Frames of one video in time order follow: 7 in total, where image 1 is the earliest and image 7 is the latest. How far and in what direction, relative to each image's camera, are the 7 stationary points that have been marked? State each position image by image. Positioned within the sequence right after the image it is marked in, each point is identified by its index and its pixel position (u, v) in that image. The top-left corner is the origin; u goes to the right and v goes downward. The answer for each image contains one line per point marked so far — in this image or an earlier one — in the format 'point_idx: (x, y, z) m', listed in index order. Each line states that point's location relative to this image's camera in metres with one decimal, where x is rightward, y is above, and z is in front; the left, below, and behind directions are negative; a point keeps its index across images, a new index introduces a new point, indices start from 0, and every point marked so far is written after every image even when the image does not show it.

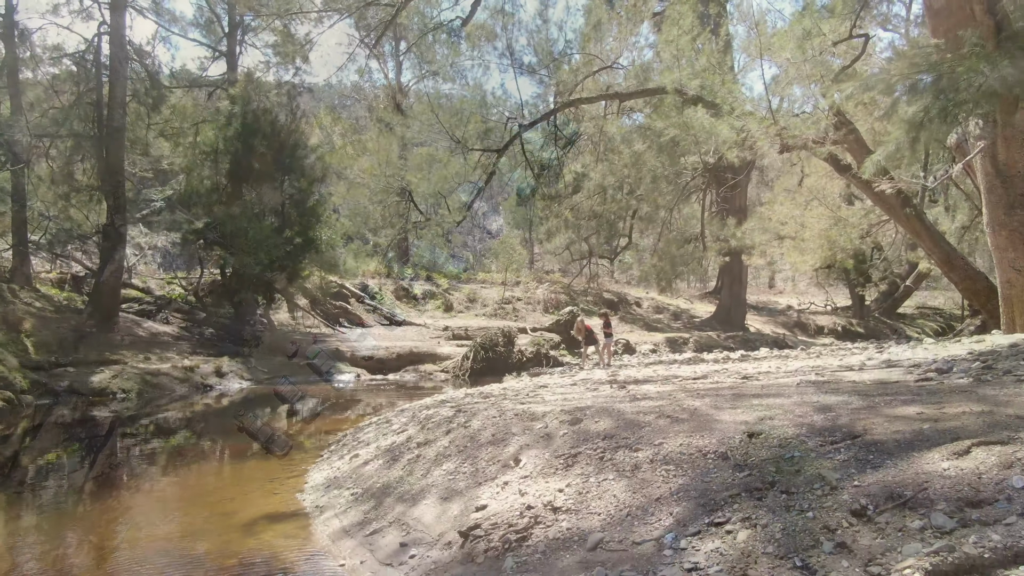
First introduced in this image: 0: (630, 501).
0: (+0.3, -0.5, +2.2) m
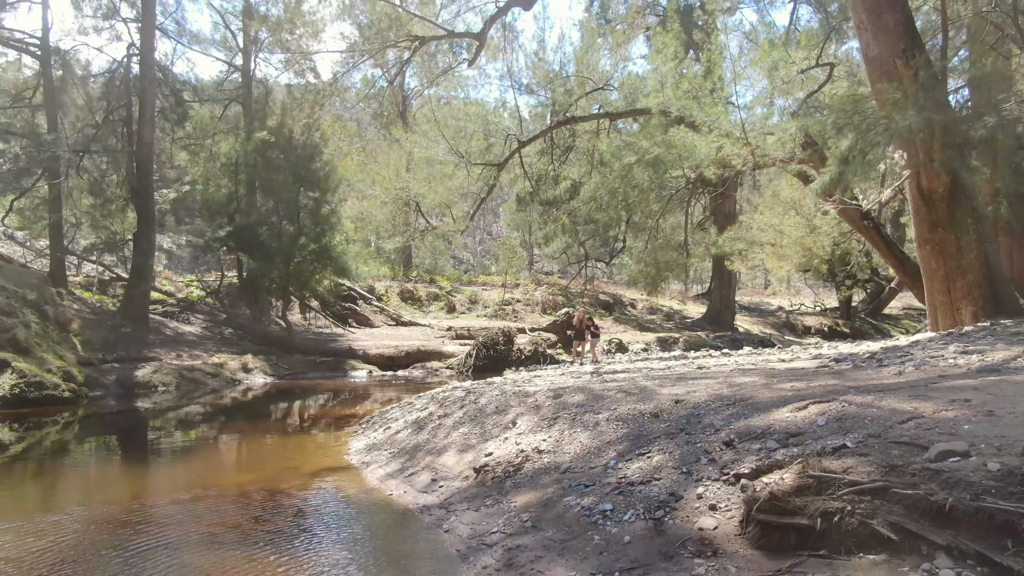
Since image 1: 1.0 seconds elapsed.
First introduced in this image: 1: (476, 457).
0: (+0.3, -0.5, +3.2) m
1: (-0.1, -0.7, +3.8) m
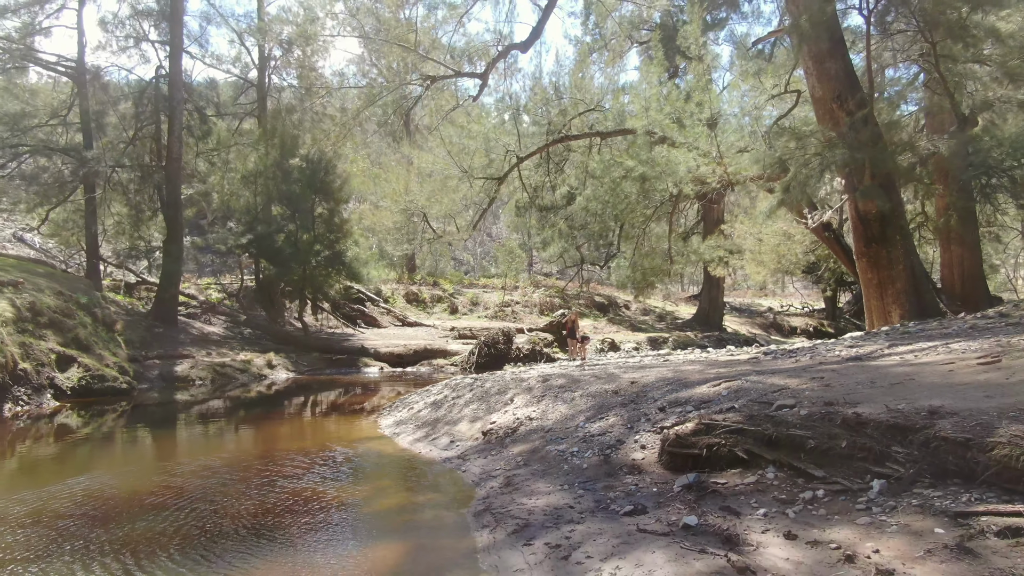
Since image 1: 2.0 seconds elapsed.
0: (+0.3, -0.6, +4.4) m
1: (-0.2, -0.8, +4.9) m
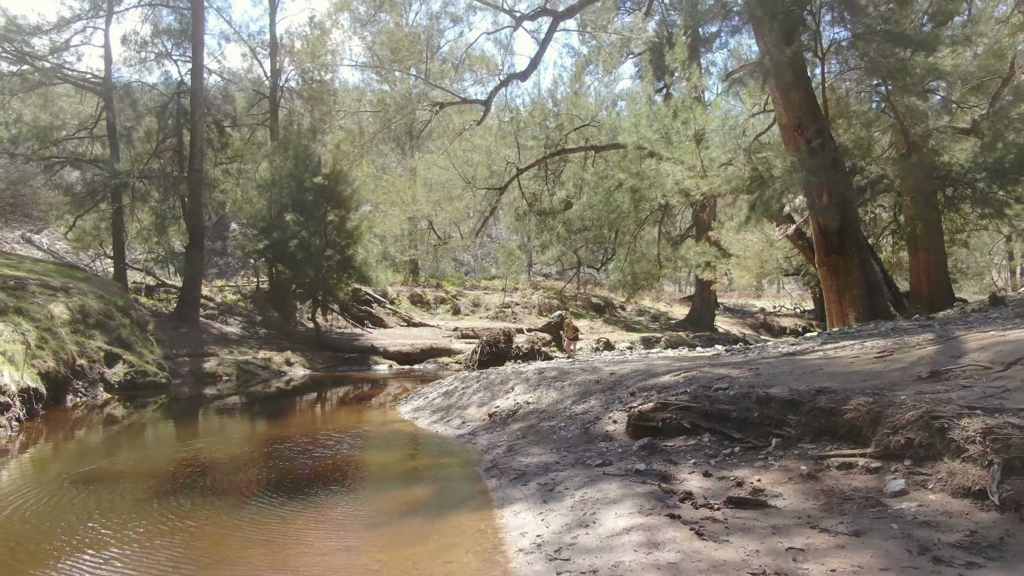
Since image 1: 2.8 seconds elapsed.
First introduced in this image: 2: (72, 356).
0: (+0.3, -0.6, +5.4) m
1: (-0.2, -0.8, +5.9) m
2: (-4.3, -0.7, +8.6) m
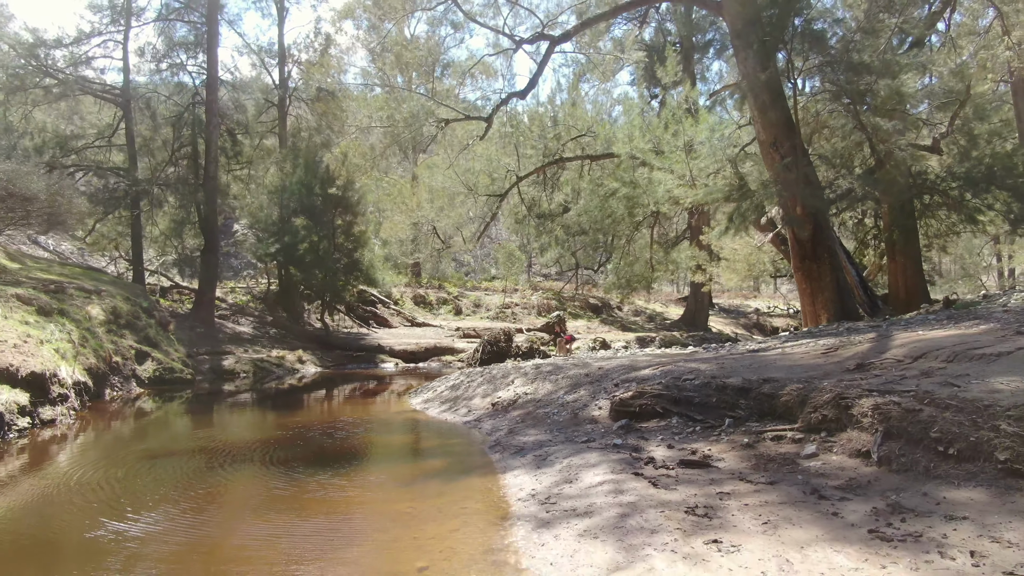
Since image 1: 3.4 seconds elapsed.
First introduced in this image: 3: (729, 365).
0: (+0.3, -0.7, +6.2) m
1: (-0.2, -0.8, +6.7) m
2: (-4.3, -0.7, +9.3) m
3: (+1.3, -0.5, +5.2) m
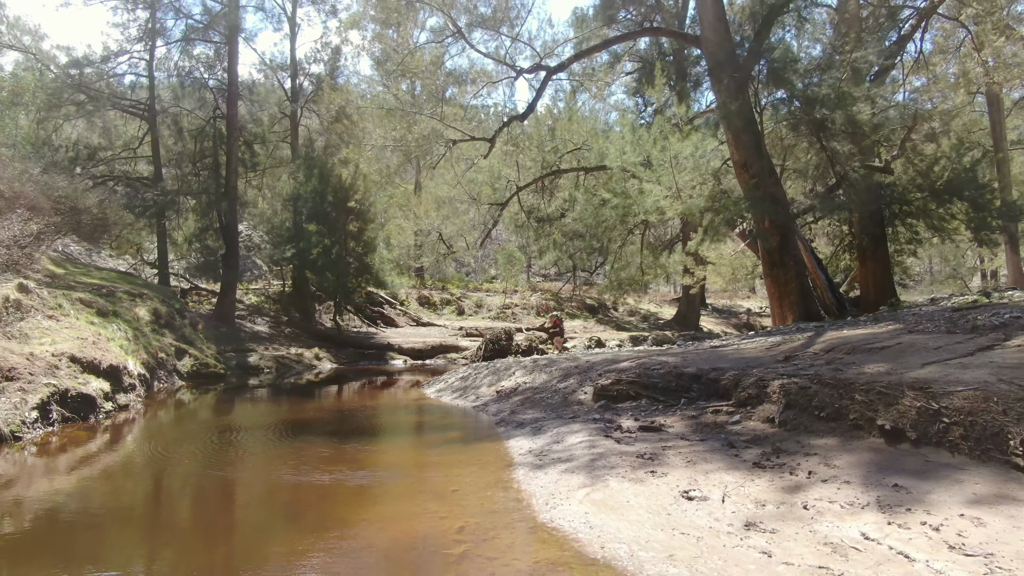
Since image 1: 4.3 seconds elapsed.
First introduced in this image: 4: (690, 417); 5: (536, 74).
0: (+0.3, -0.7, +7.3) m
1: (-0.1, -0.9, +7.8) m
2: (-4.3, -0.7, +10.5) m
3: (+1.3, -0.5, +6.4) m
4: (+1.0, -0.7, +4.8) m
5: (+0.3, +2.8, +11.5) m
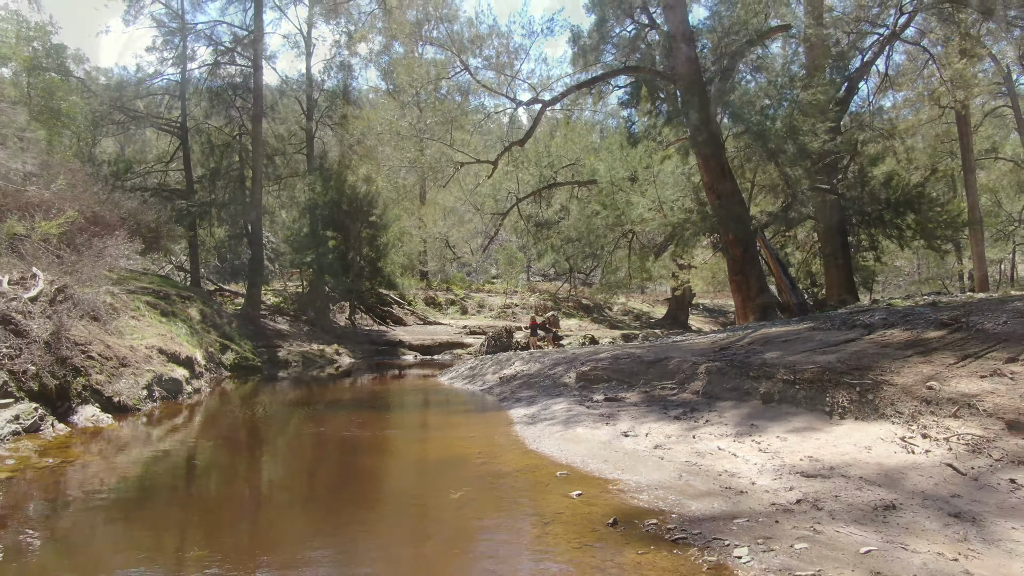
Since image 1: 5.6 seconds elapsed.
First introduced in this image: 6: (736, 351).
0: (+0.3, -0.8, +9.0) m
1: (-0.1, -1.0, +9.5) m
2: (-4.3, -0.8, +12.2) m
3: (+1.3, -0.6, +8.1) m
4: (+1.0, -0.8, +6.5) m
5: (+0.3, +2.8, +13.2) m
6: (+1.7, -0.5, +6.6) m
